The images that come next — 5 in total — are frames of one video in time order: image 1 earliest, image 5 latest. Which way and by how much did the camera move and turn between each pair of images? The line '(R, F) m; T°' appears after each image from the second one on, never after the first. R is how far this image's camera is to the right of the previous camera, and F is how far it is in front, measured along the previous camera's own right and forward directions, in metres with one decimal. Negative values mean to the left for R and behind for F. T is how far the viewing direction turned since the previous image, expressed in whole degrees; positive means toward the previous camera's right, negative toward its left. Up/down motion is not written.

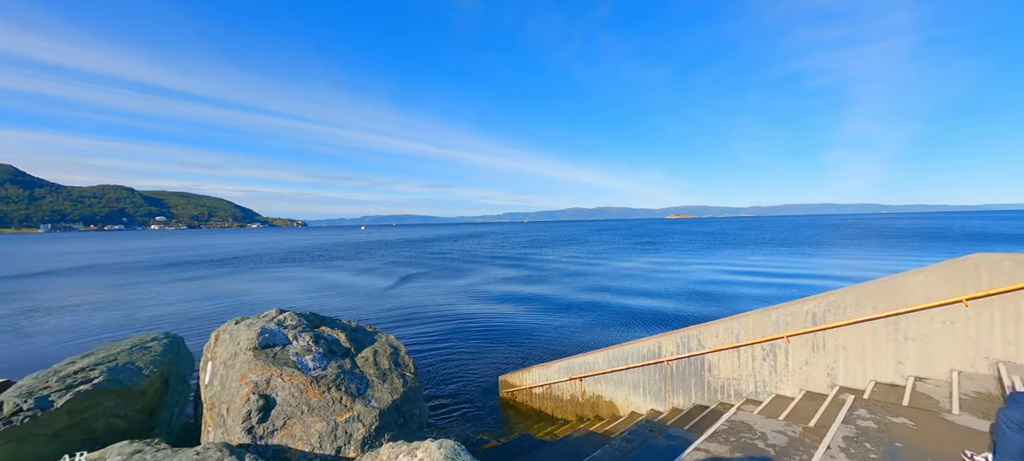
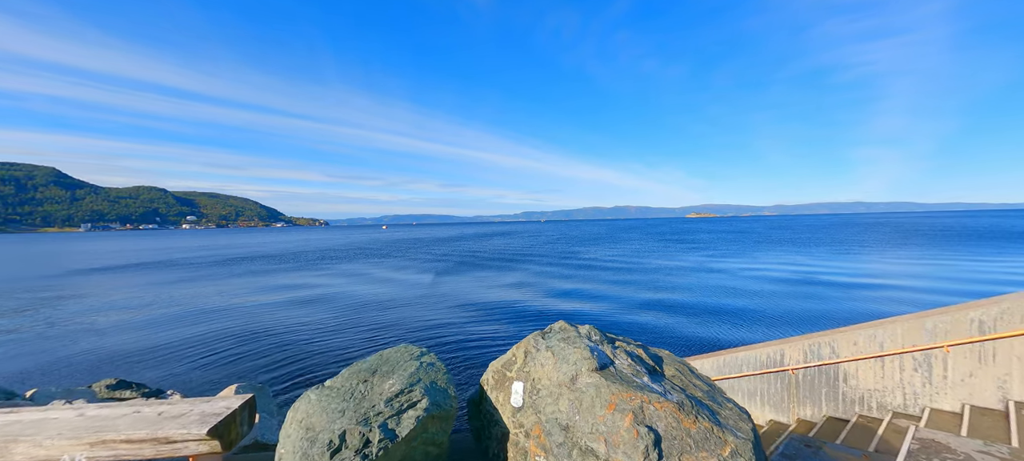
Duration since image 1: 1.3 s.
(-1.5, +0.2) m; -2°
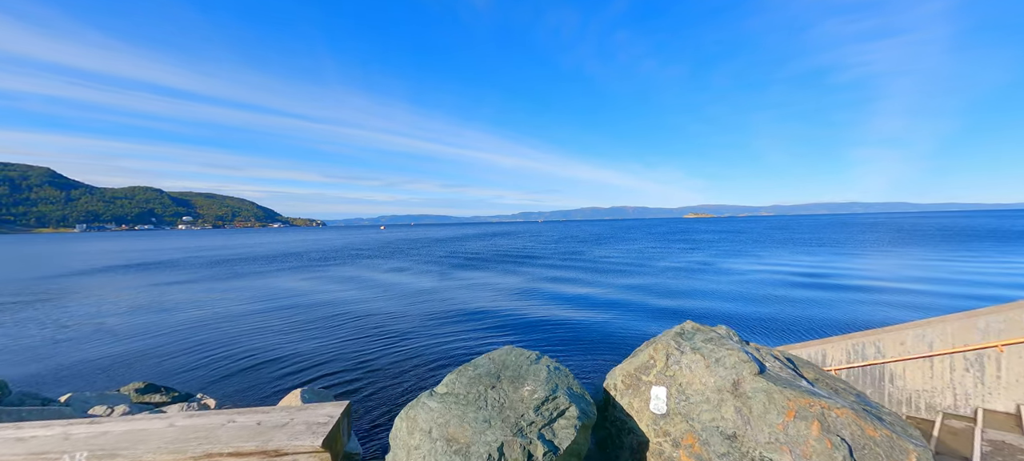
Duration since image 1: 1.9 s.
(-0.6, +0.1) m; +1°
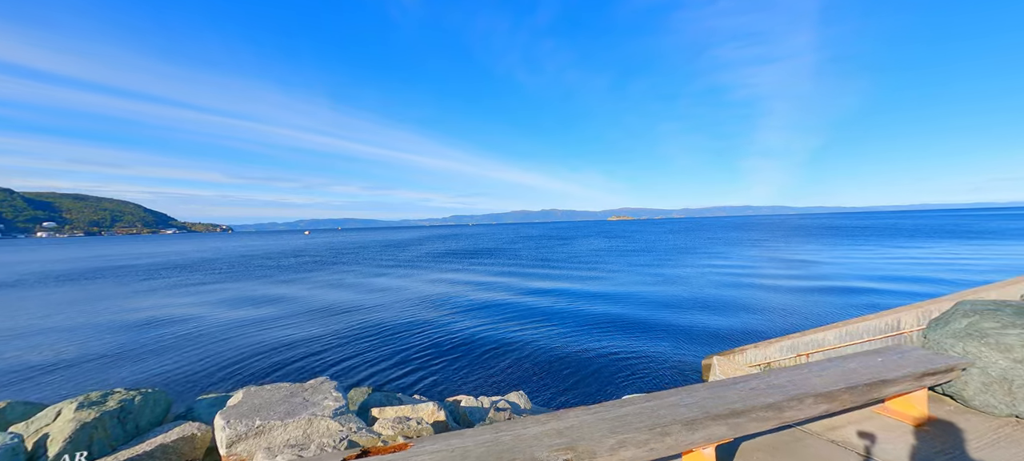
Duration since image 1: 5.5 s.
(-4.4, -0.3) m; +12°
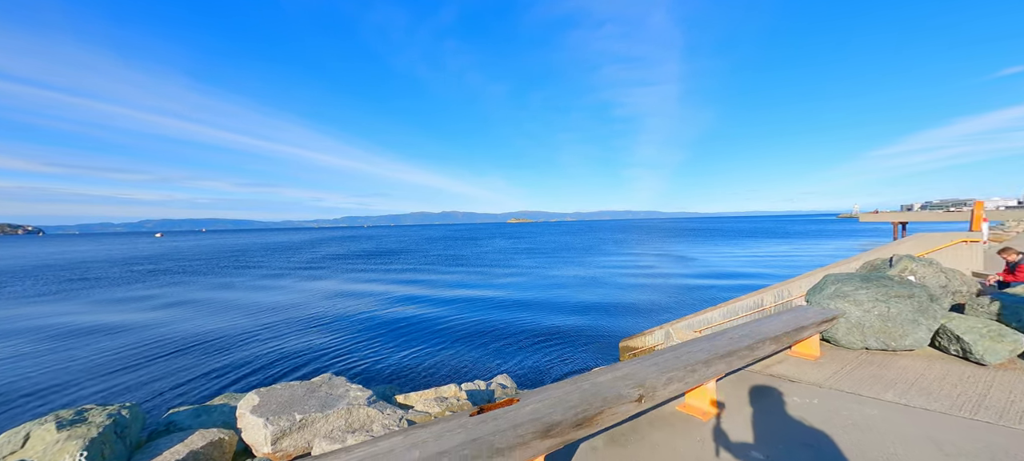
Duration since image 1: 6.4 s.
(-1.2, -0.4) m; +14°
